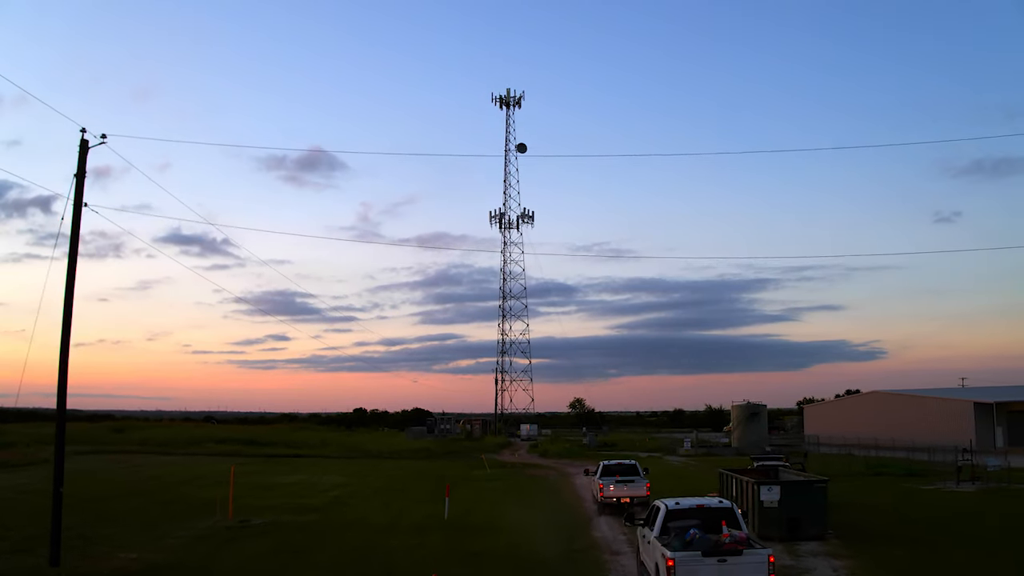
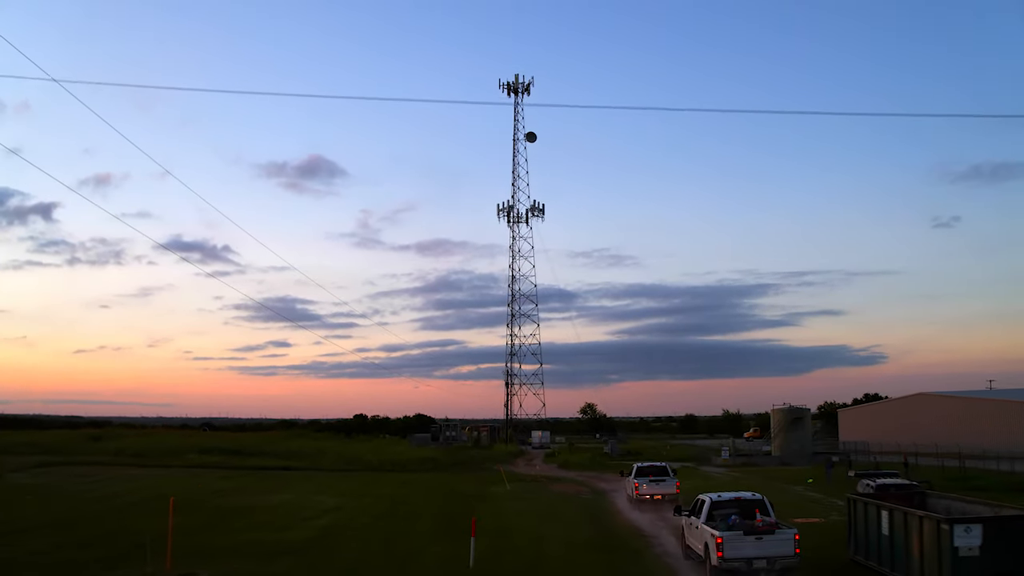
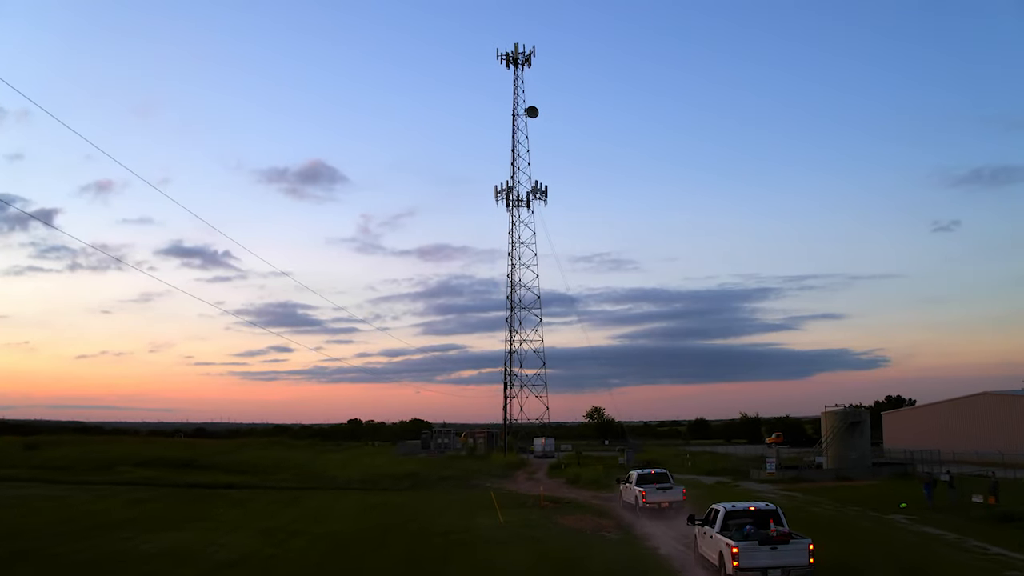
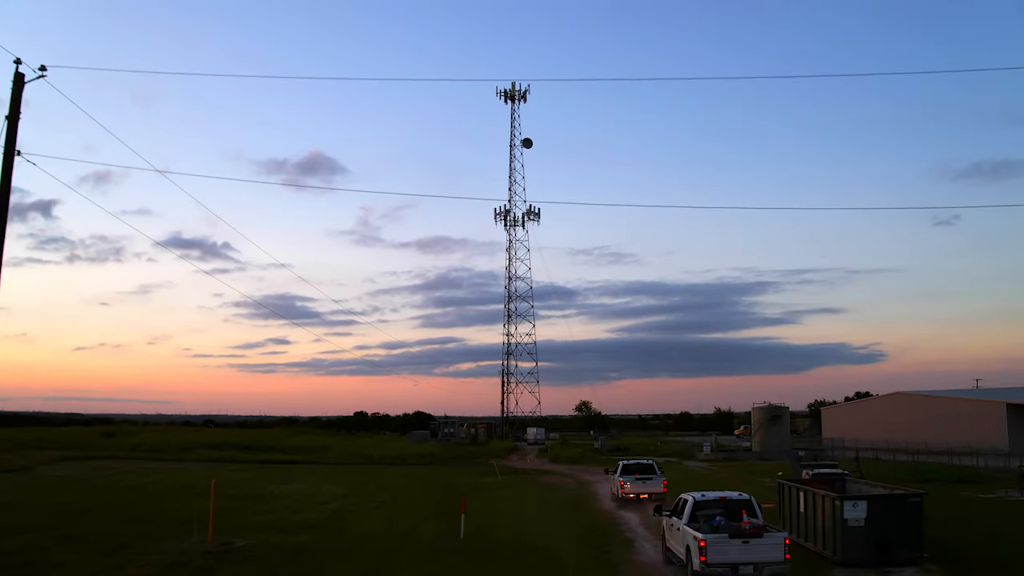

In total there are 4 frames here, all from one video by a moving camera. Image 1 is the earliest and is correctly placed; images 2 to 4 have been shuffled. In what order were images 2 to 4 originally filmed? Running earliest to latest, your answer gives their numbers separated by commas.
4, 2, 3
